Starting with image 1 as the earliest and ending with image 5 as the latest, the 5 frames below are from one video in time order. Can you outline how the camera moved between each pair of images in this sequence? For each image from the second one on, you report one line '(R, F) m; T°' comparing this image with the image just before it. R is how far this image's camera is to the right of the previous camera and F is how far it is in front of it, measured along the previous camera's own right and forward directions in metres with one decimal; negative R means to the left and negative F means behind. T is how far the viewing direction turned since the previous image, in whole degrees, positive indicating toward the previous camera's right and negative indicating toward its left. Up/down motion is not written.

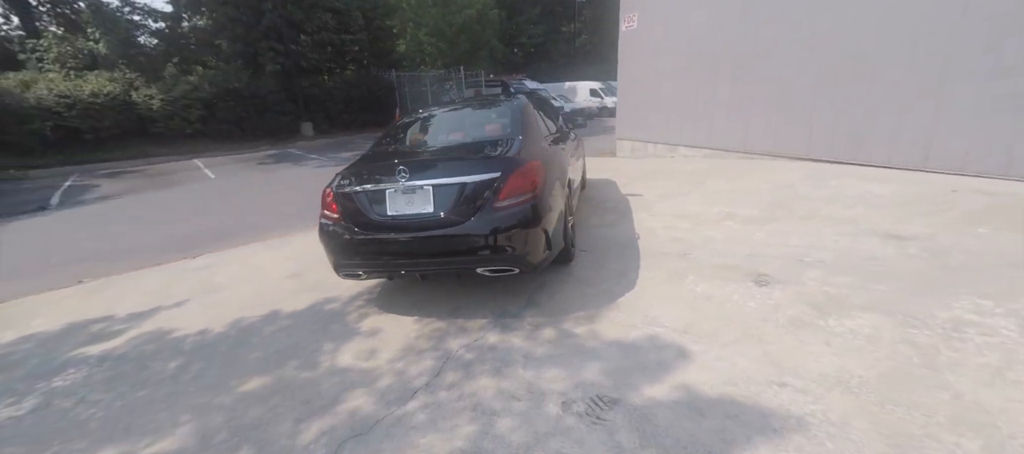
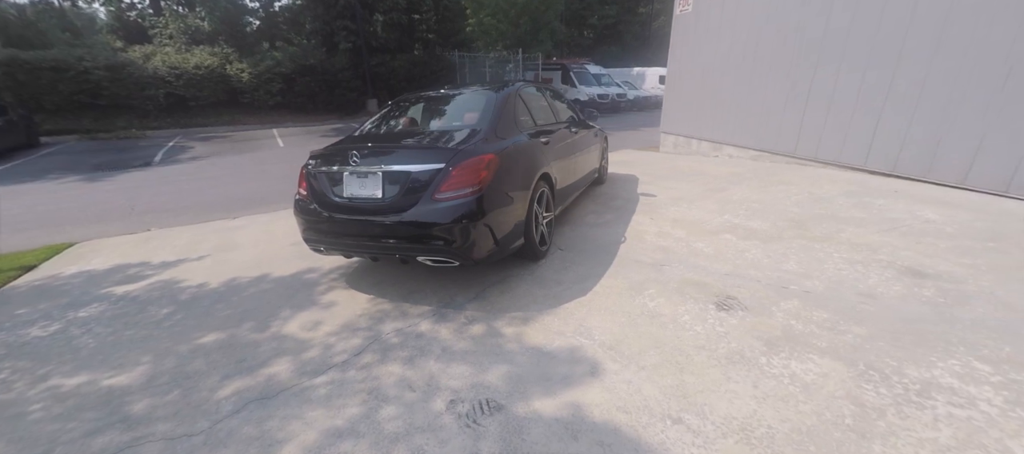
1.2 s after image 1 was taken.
(+1.0, +0.1) m; -10°
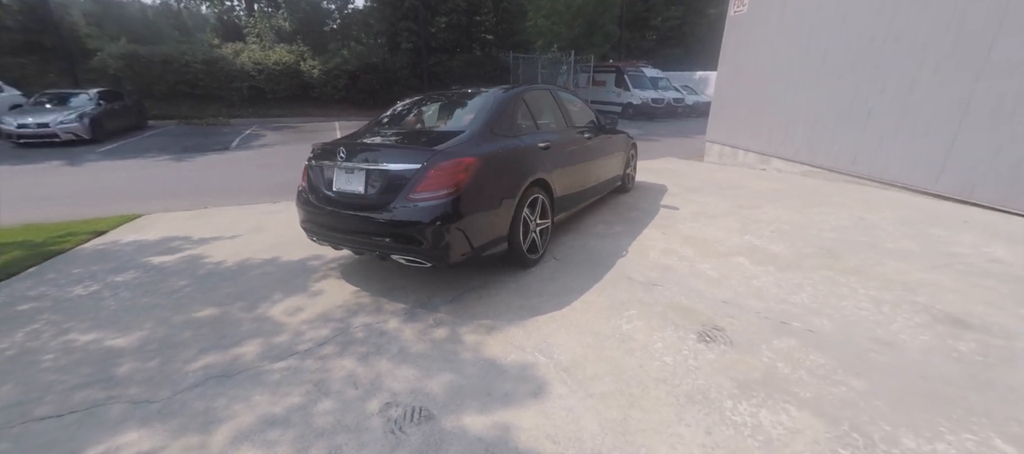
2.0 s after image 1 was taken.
(+0.6, +0.1) m; -9°
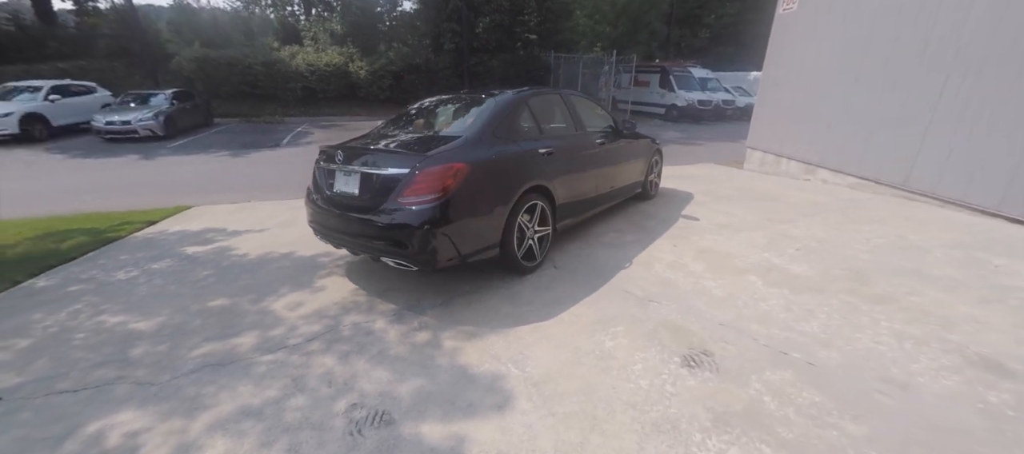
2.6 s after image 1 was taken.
(+0.5, +0.1) m; -7°
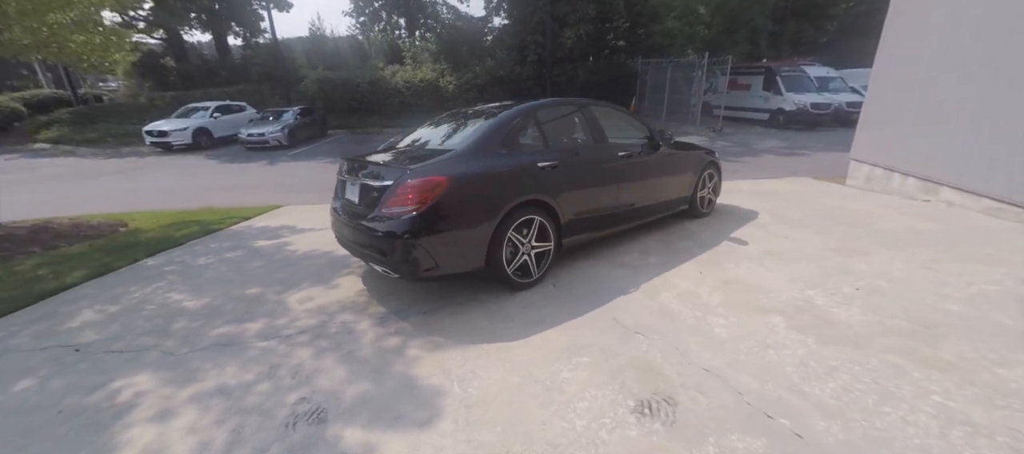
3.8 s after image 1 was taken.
(+0.9, +0.3) m; -15°
